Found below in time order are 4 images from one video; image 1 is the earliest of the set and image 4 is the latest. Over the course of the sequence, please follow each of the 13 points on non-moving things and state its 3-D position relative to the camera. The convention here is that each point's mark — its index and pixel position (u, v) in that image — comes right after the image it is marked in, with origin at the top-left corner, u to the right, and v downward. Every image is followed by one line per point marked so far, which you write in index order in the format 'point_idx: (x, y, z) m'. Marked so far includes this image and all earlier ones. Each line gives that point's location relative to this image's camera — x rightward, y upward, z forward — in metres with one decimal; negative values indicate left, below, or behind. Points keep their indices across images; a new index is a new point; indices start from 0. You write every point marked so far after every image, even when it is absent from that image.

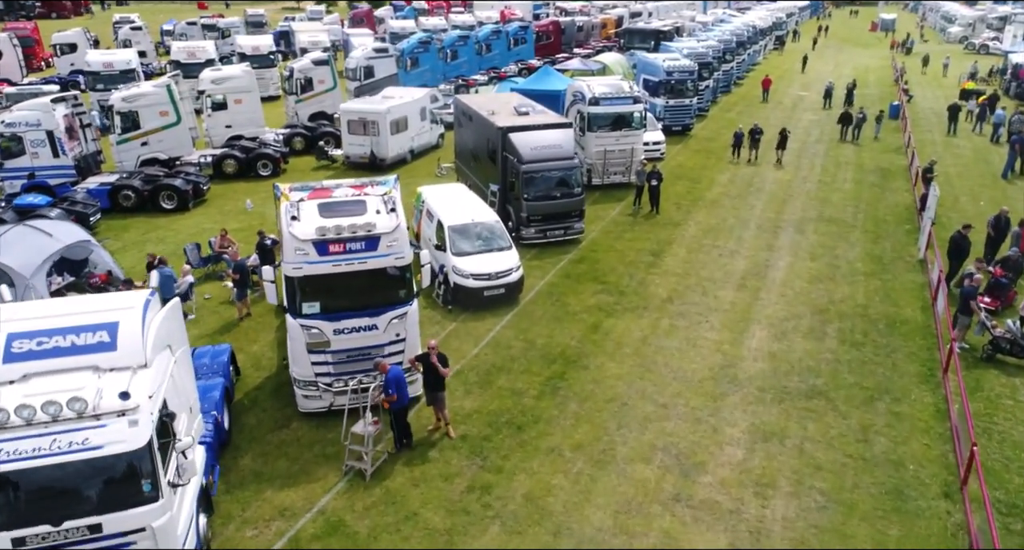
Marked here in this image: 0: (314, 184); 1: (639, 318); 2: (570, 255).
0: (-3.3, +1.5, +12.8) m
1: (+2.6, -0.9, +16.2) m
2: (+1.5, +0.5, +19.8) m
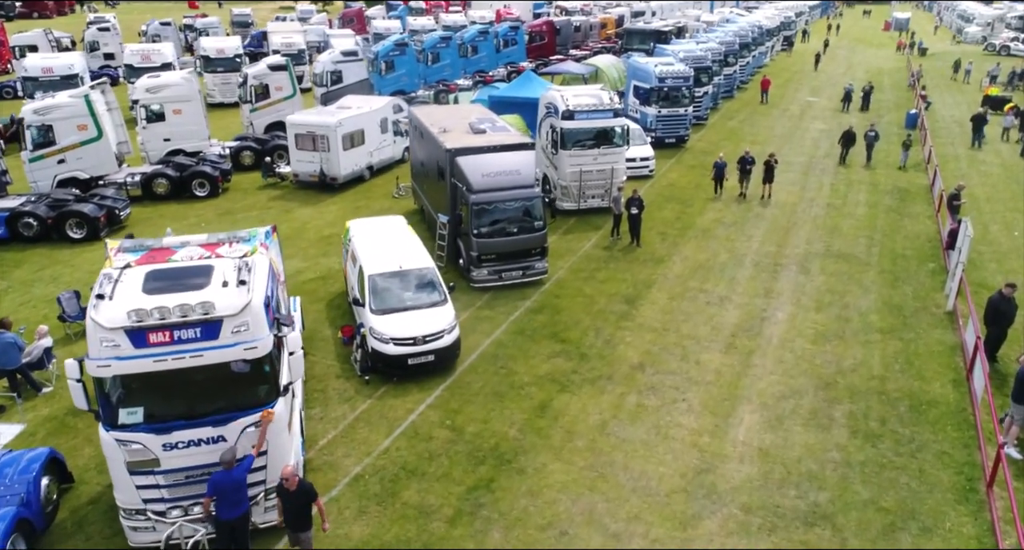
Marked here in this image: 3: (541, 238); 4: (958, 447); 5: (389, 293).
0: (-4.5, +0.4, +9.7) m
1: (+1.5, -2.0, +13.0) m
2: (+0.3, -0.6, +16.6) m
3: (+0.6, +0.8, +17.1) m
4: (+6.5, -2.5, +11.4) m
5: (-2.2, -0.3, +13.9) m
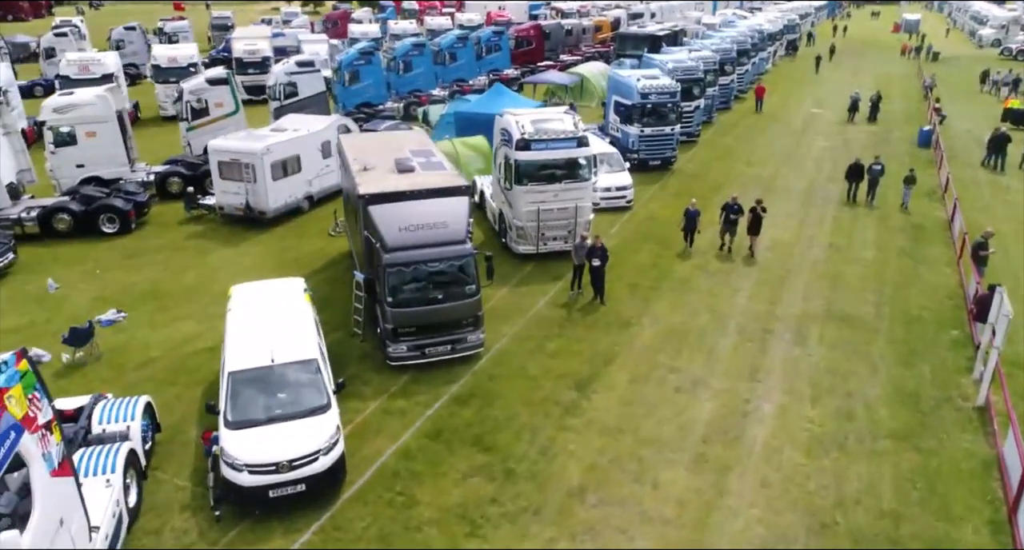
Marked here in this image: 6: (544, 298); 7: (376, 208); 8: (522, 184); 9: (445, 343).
0: (-5.8, -0.9, +6.5) m
1: (+0.1, -3.3, +9.8) m
2: (-1.0, -1.9, +13.5) m
3: (-0.7, -0.5, +13.9) m
4: (+5.1, -3.8, +8.1) m
5: (-3.5, -1.7, +10.7) m
6: (+0.7, -0.5, +16.9) m
7: (-2.4, +1.2, +13.8) m
8: (+0.2, +2.1, +18.4) m
9: (-1.2, -1.2, +13.9) m
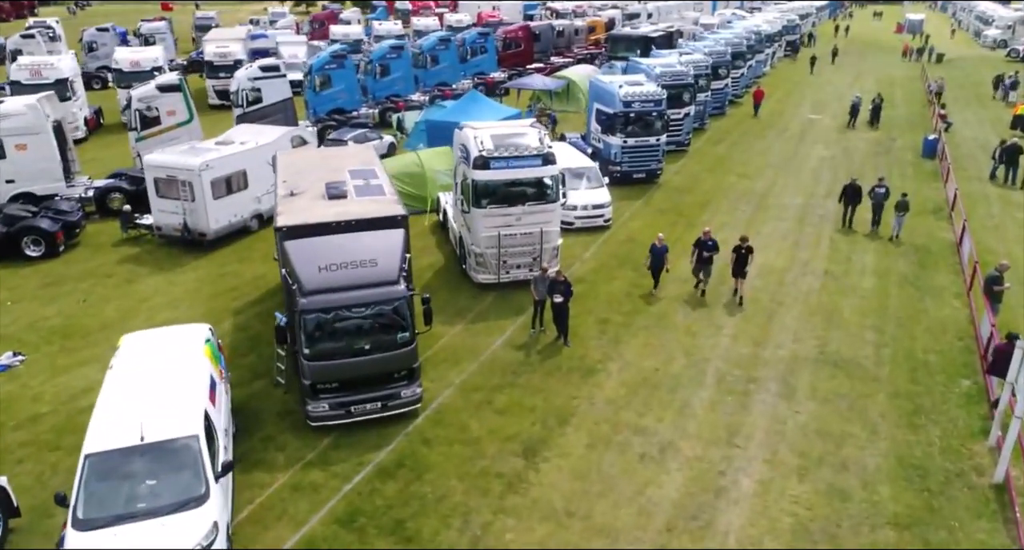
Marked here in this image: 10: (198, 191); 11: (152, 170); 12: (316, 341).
0: (-6.8, -1.6, +4.6) m
1: (-0.8, -4.0, +7.9) m
2: (-1.9, -2.6, +11.5) m
3: (-1.6, -1.2, +11.9) m
4: (+4.2, -4.5, +6.2) m
5: (-4.4, -2.4, +8.8) m
6: (-0.2, -1.2, +15.0) m
7: (-3.3, +0.5, +11.9) m
8: (-0.7, +1.4, +16.4) m
9: (-2.1, -1.9, +12.0) m
10: (-7.7, +2.1, +19.1) m
11: (-8.9, +2.6, +19.4) m
12: (-2.9, -1.0, +11.5) m
